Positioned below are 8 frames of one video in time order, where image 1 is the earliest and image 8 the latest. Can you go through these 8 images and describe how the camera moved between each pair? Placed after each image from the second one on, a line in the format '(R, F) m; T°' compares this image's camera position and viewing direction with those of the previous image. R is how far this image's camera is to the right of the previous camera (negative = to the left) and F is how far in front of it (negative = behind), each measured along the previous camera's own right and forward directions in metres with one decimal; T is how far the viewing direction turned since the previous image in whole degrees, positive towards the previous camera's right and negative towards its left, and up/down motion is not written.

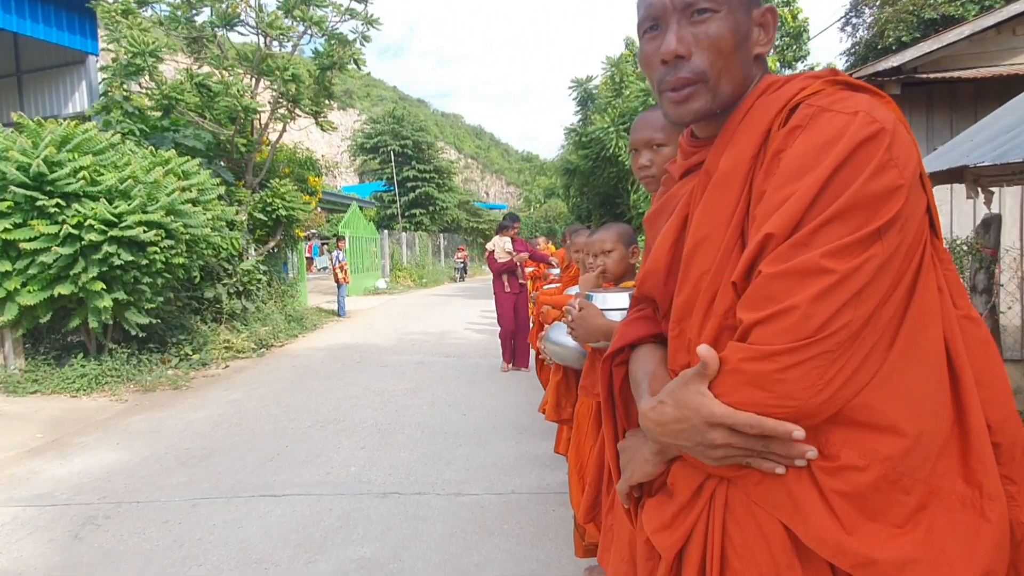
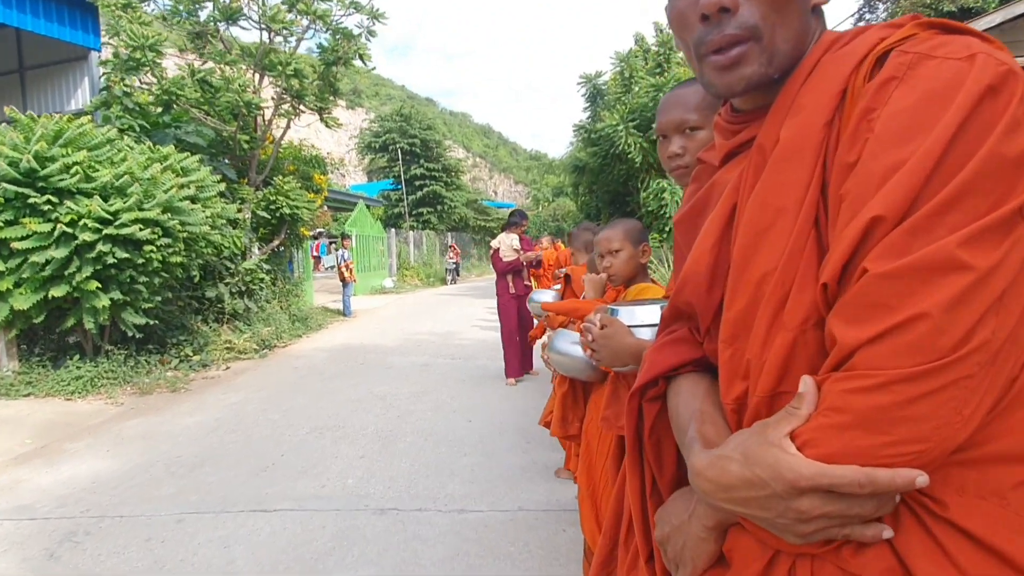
(0.0, +0.2) m; -1°
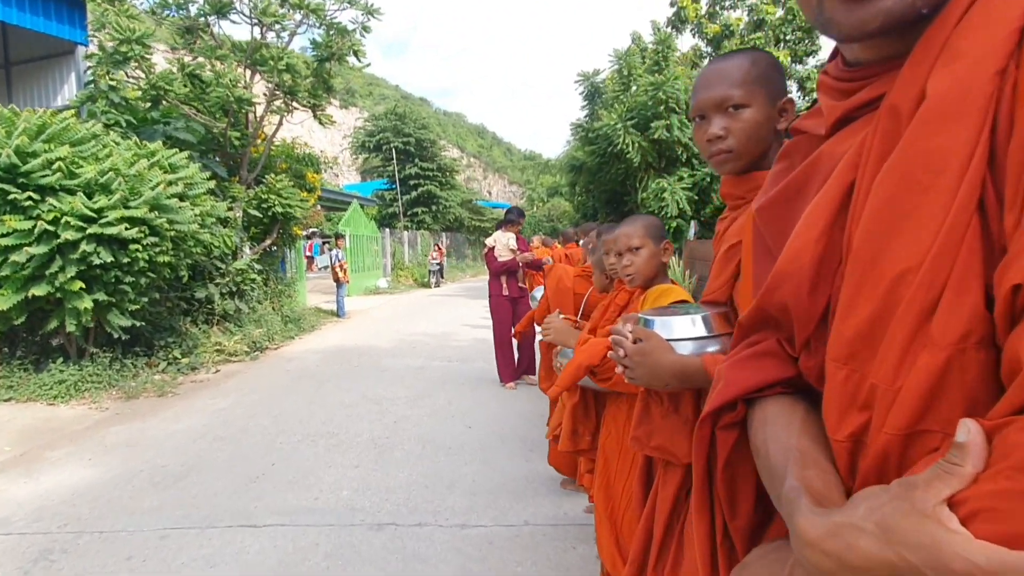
(-0.1, +0.2) m; +1°
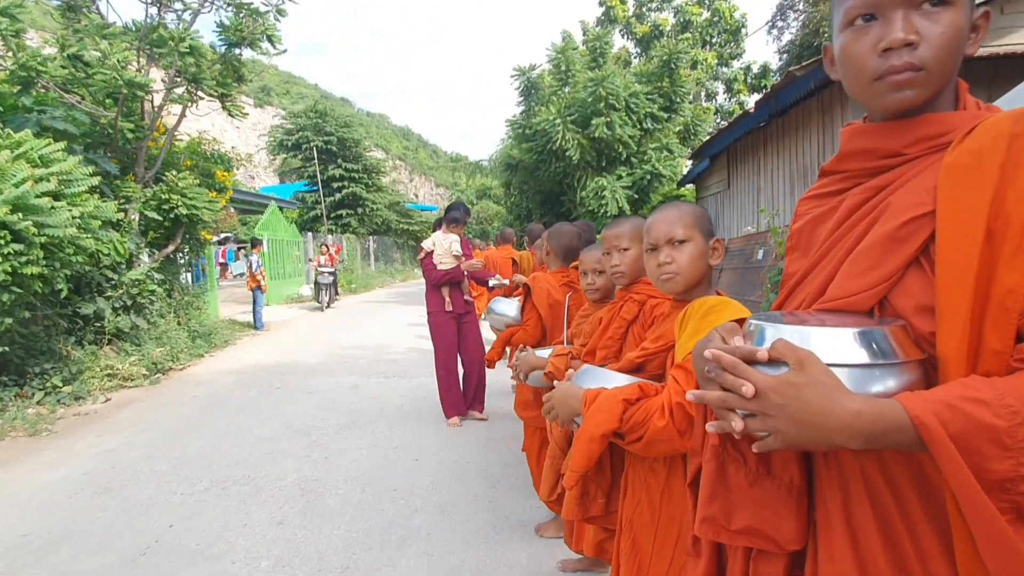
(-0.1, +0.8) m; +6°
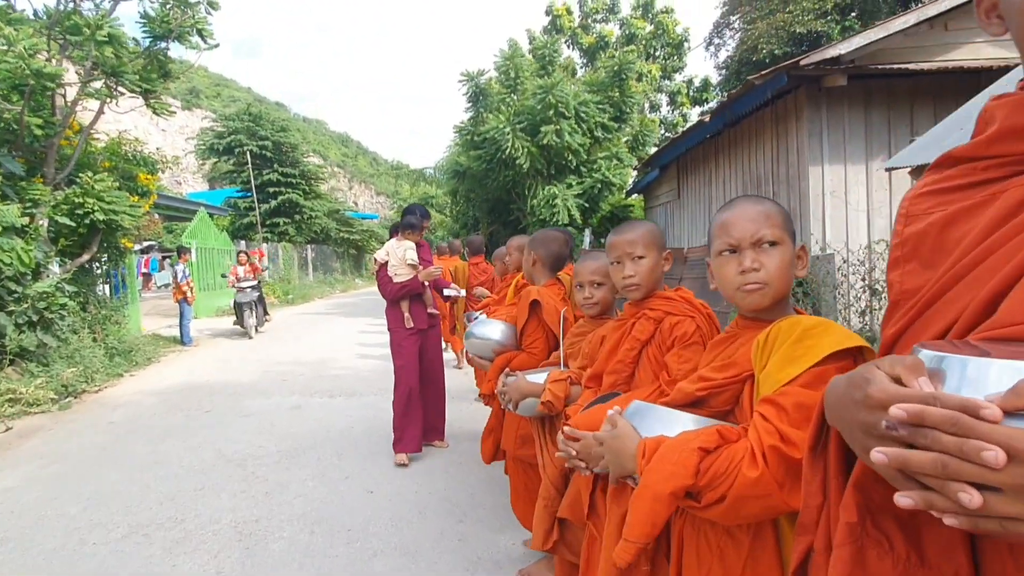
(-0.2, +0.5) m; +5°
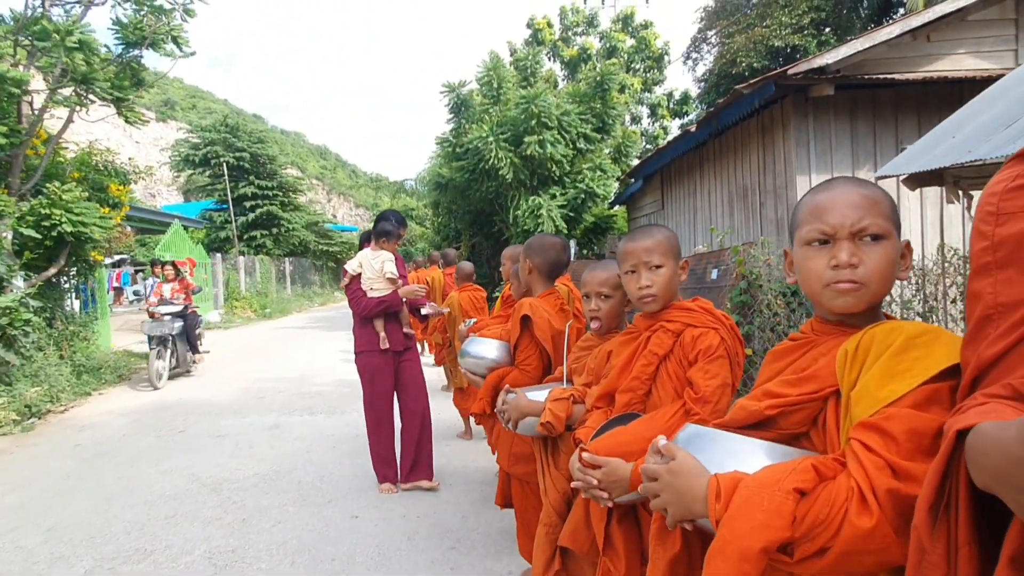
(-0.1, +0.2) m; +2°
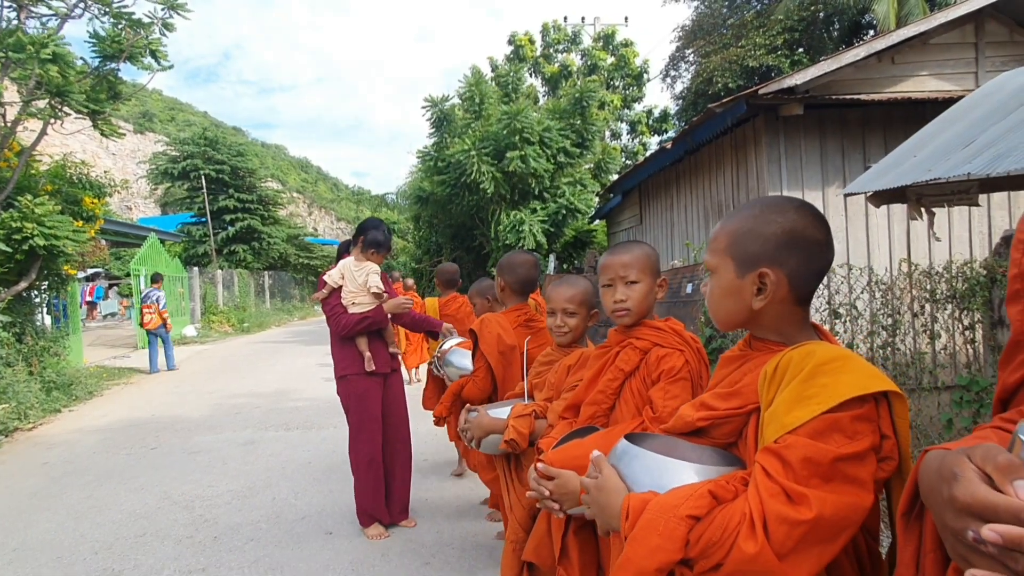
(0.0, 0.0) m; +2°
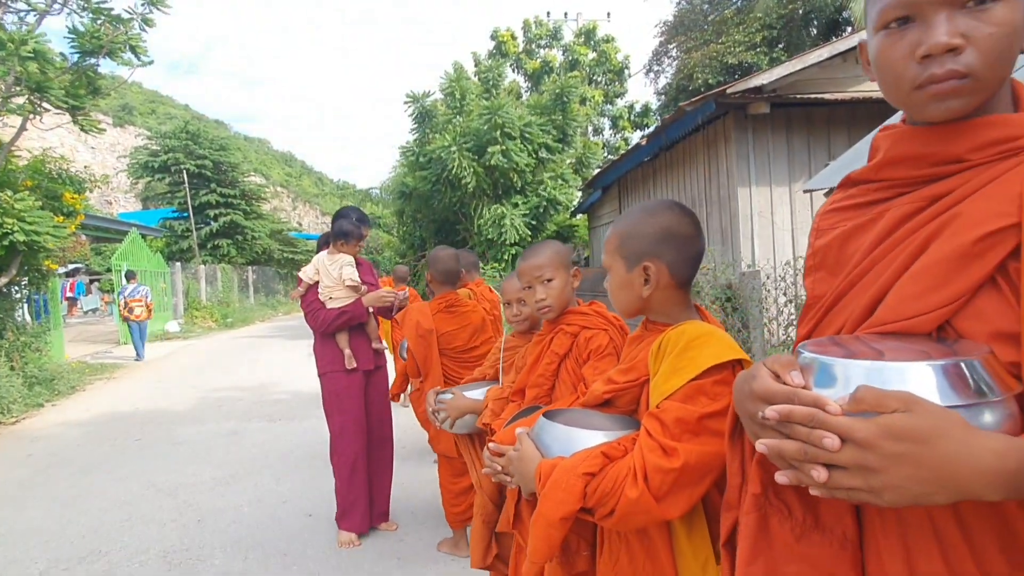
(+0.1, -0.1) m; +1°
